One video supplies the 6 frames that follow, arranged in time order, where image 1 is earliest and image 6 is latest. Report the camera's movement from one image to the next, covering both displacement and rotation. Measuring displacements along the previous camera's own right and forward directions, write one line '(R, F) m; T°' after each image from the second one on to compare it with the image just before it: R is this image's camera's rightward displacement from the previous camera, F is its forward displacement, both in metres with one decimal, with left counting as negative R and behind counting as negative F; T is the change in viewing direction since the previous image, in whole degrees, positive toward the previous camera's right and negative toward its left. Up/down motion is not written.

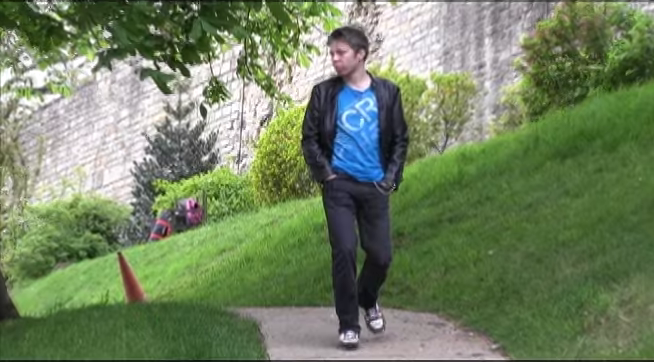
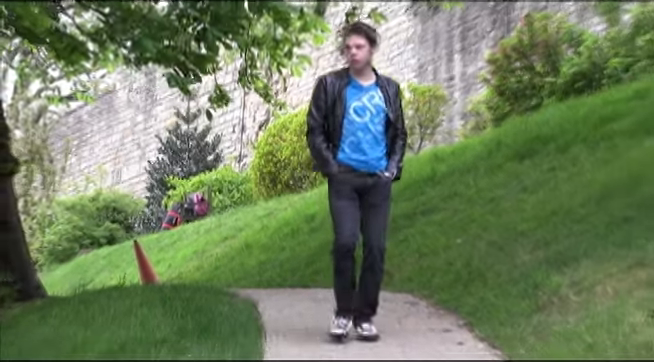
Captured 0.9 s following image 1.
(+0.4, -0.6) m; -3°
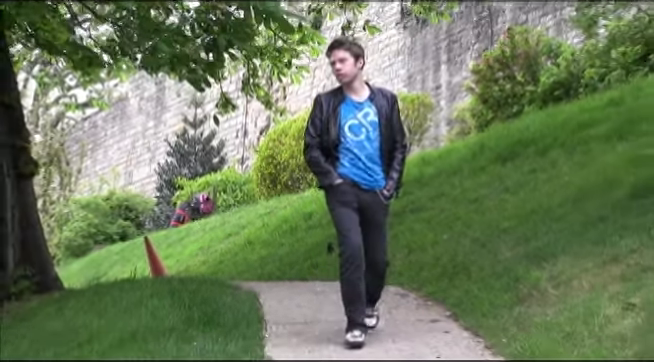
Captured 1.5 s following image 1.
(0.0, -0.4) m; 0°
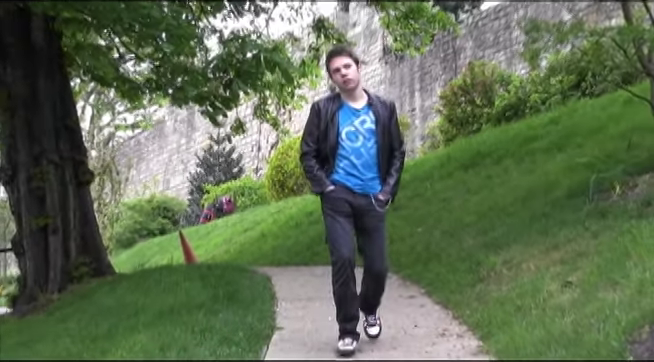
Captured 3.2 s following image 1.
(0.0, -1.5) m; 0°
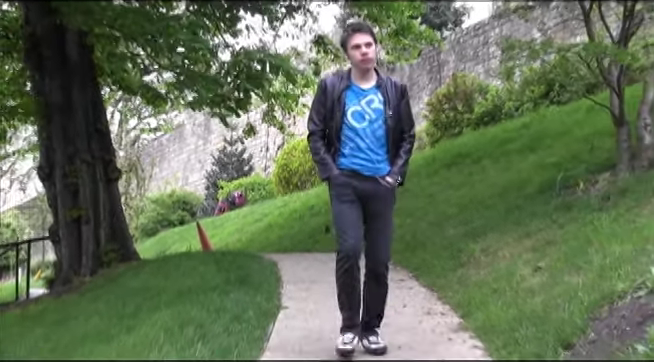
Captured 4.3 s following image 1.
(-0.1, -1.0) m; +1°
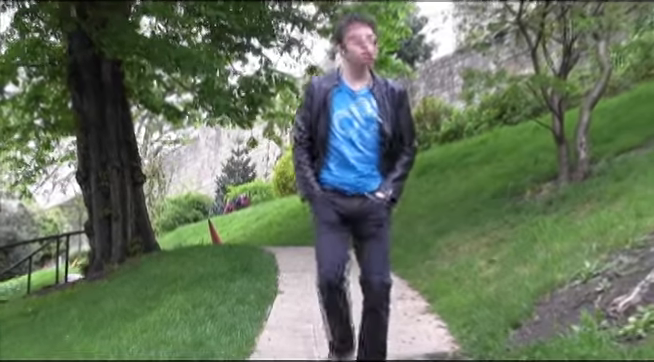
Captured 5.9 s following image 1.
(-0.2, -1.7) m; +1°
